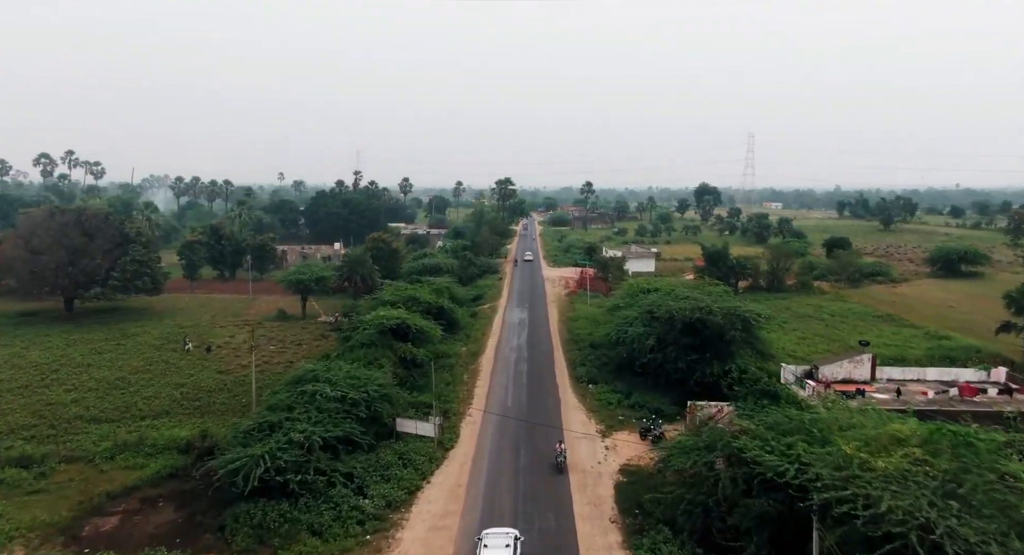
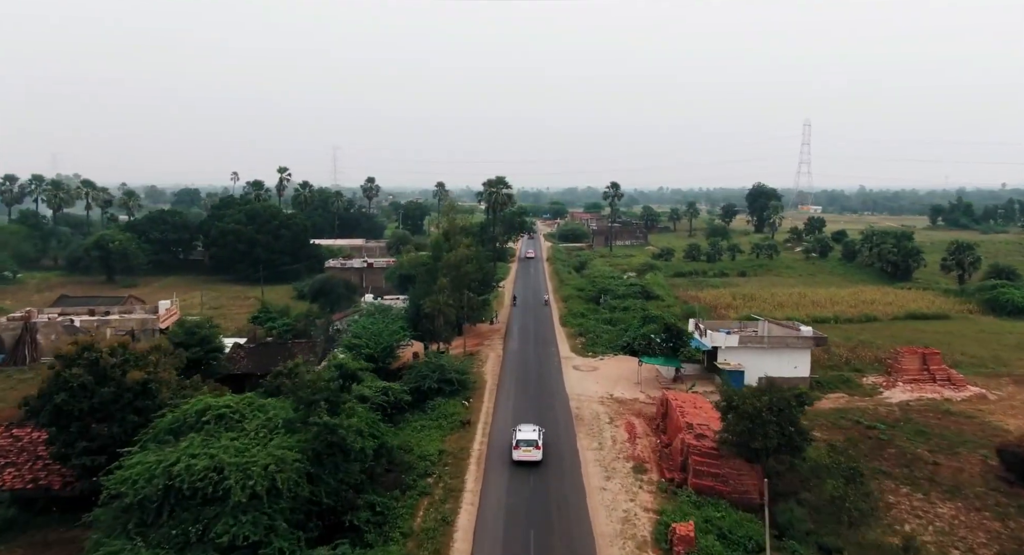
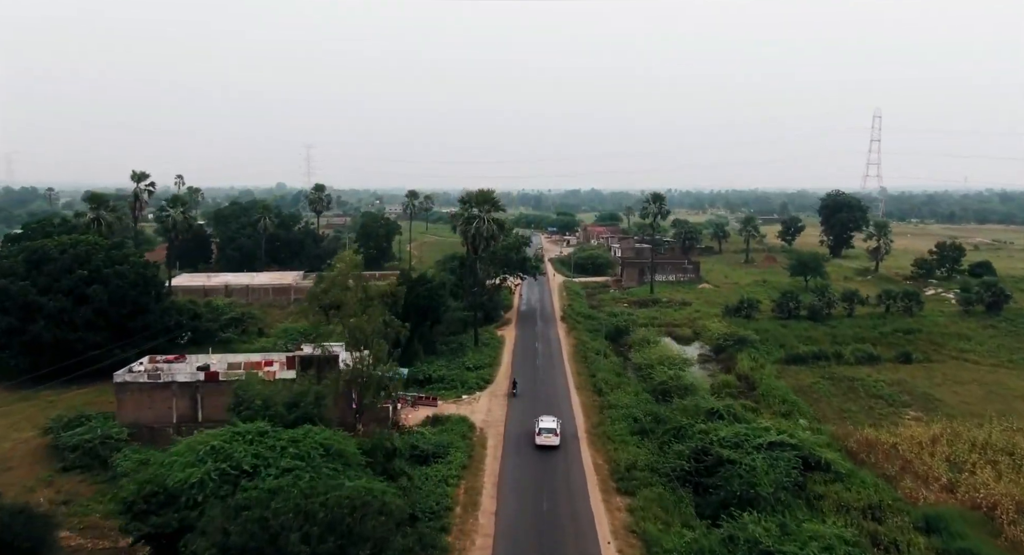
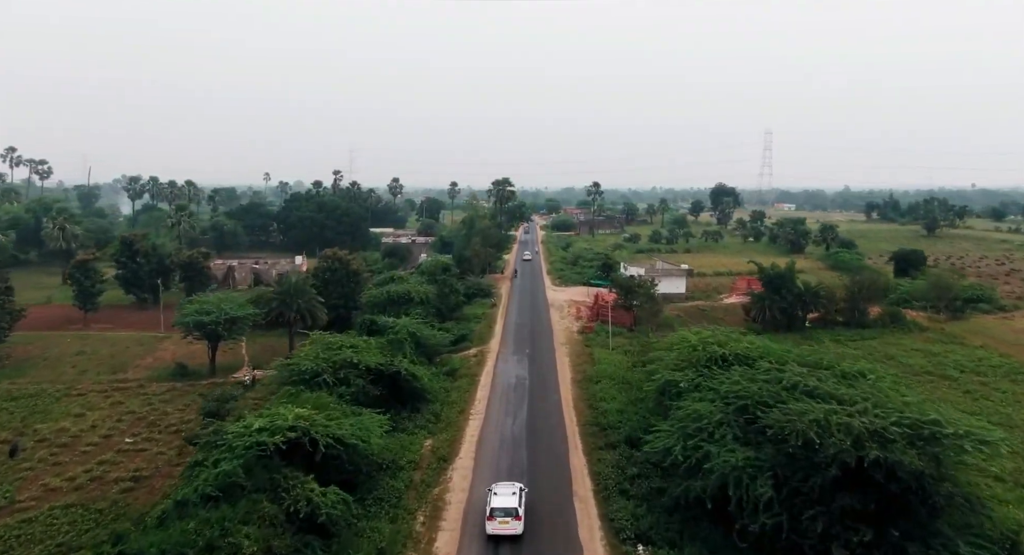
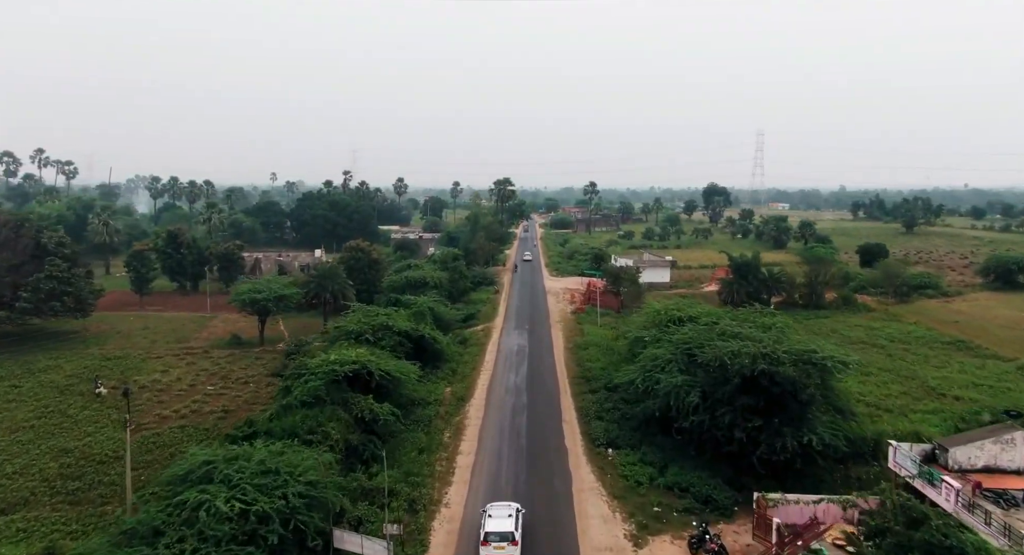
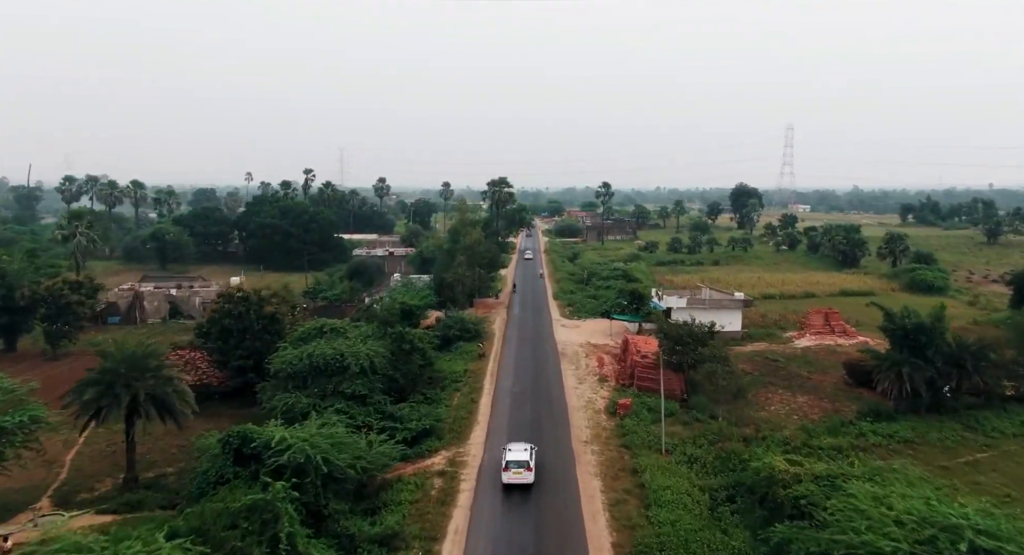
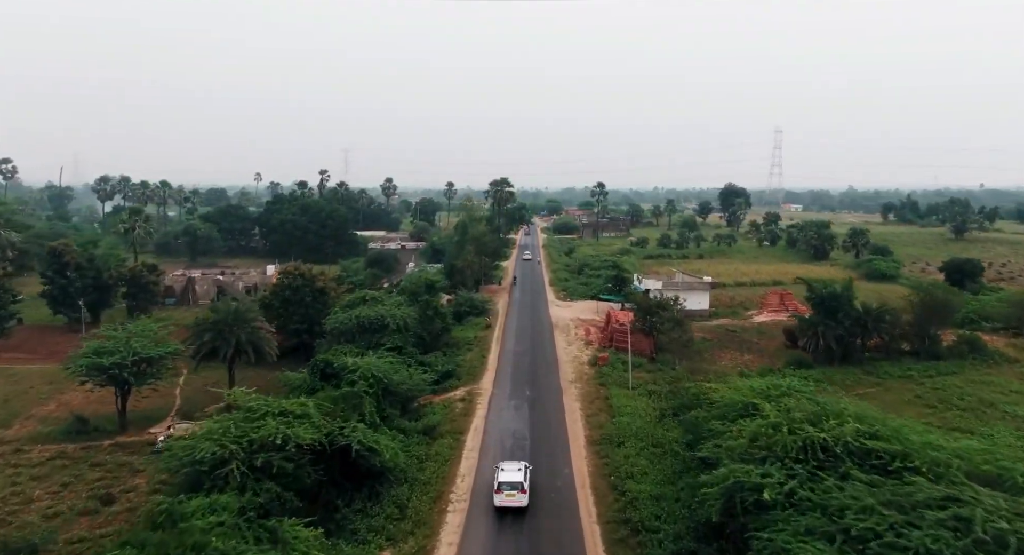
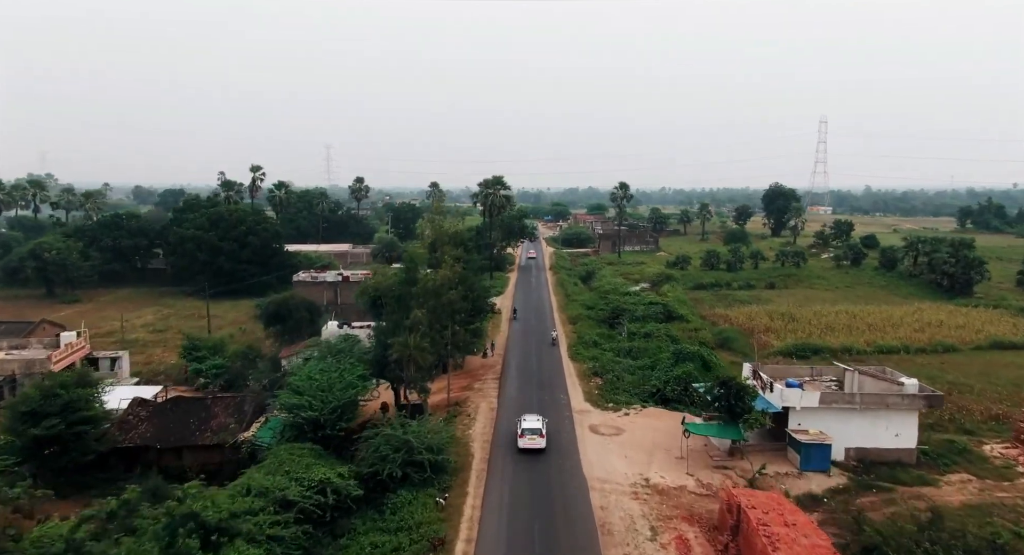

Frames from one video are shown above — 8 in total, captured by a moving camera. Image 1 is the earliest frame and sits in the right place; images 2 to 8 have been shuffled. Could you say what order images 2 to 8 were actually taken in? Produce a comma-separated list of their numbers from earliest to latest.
5, 4, 7, 6, 2, 8, 3
